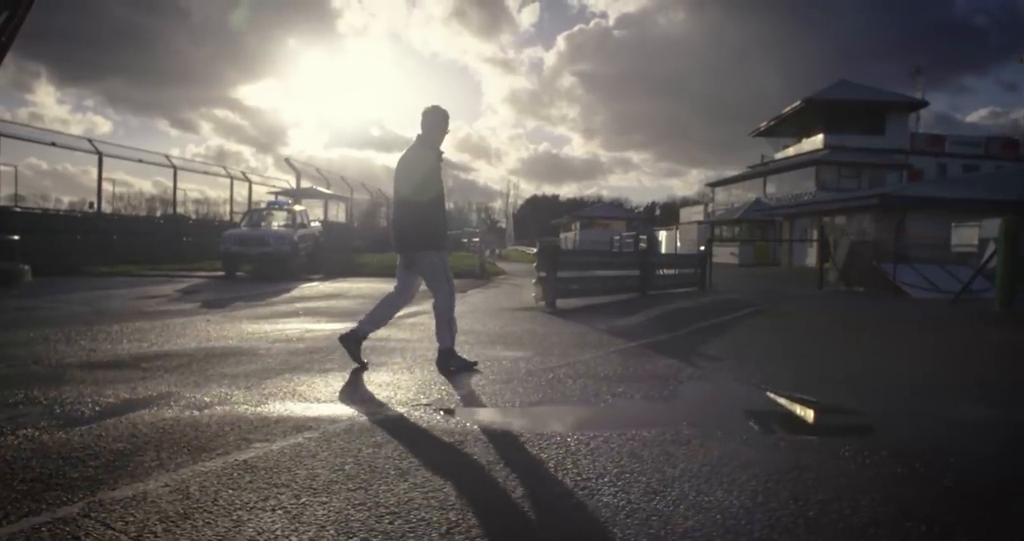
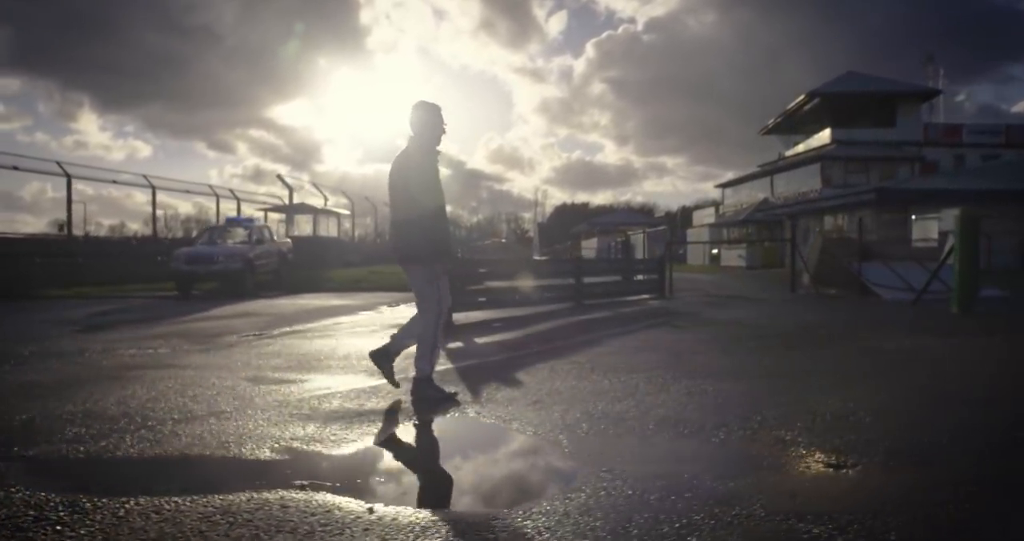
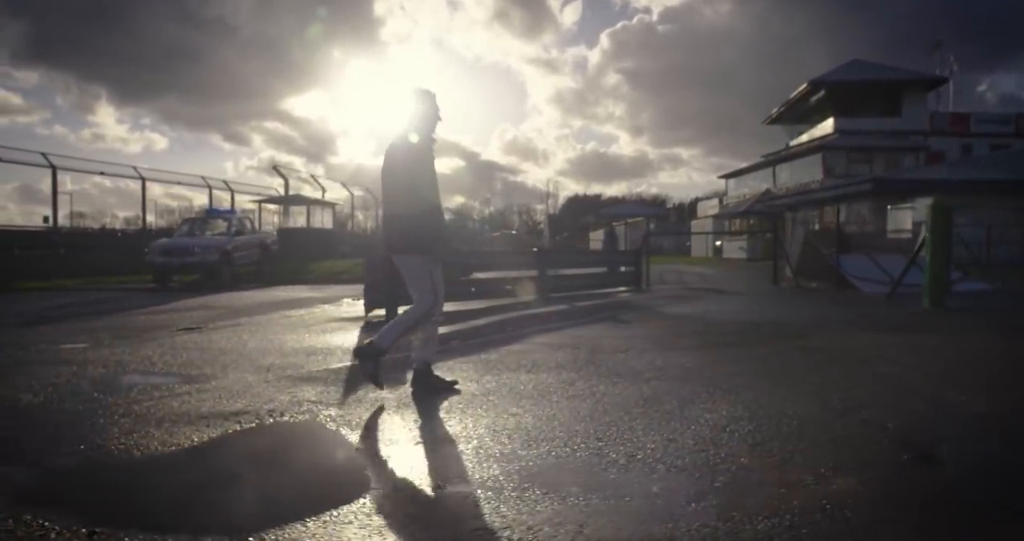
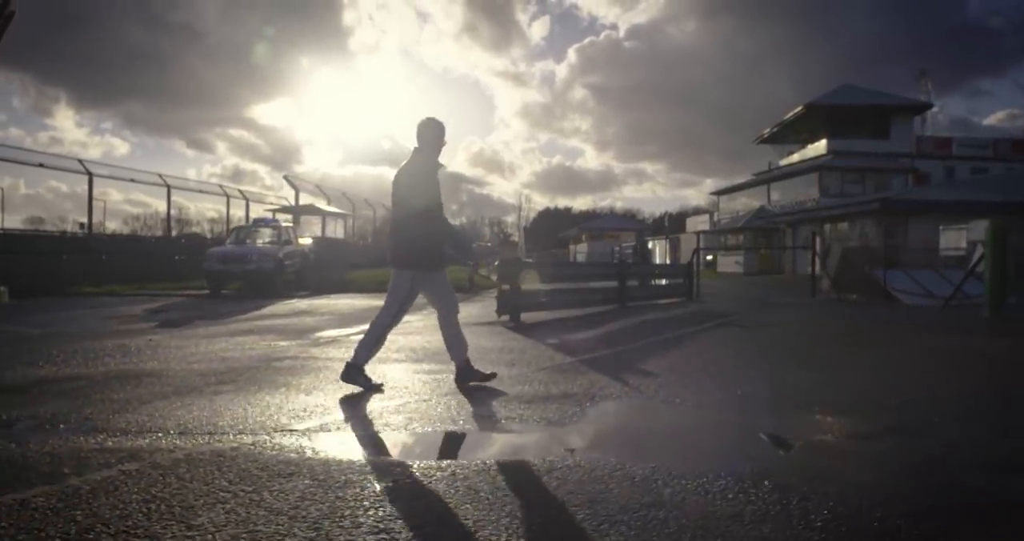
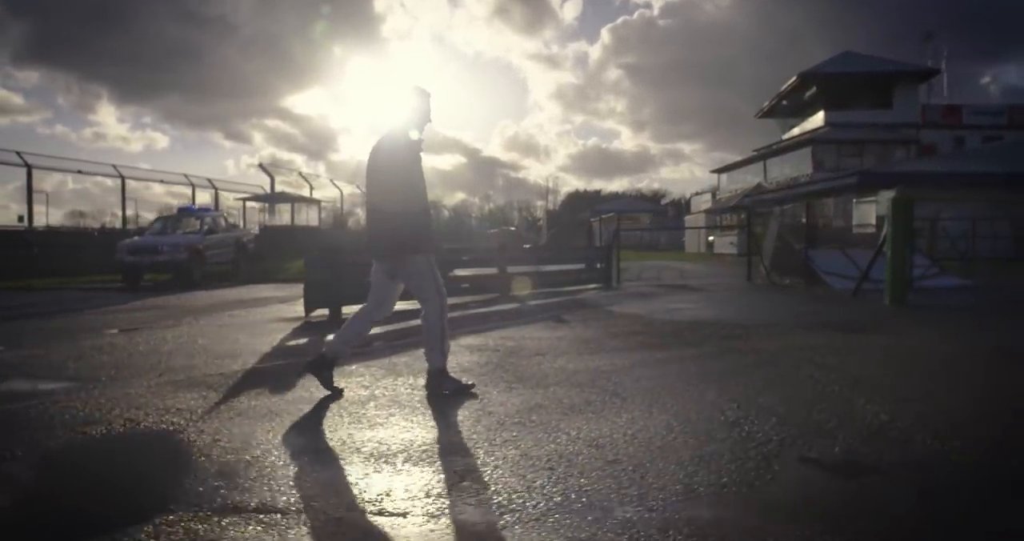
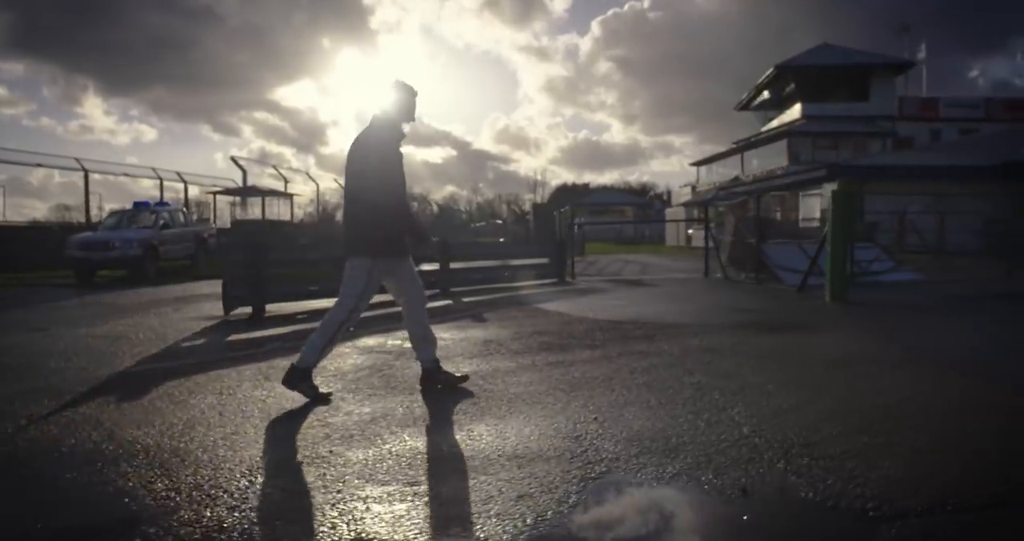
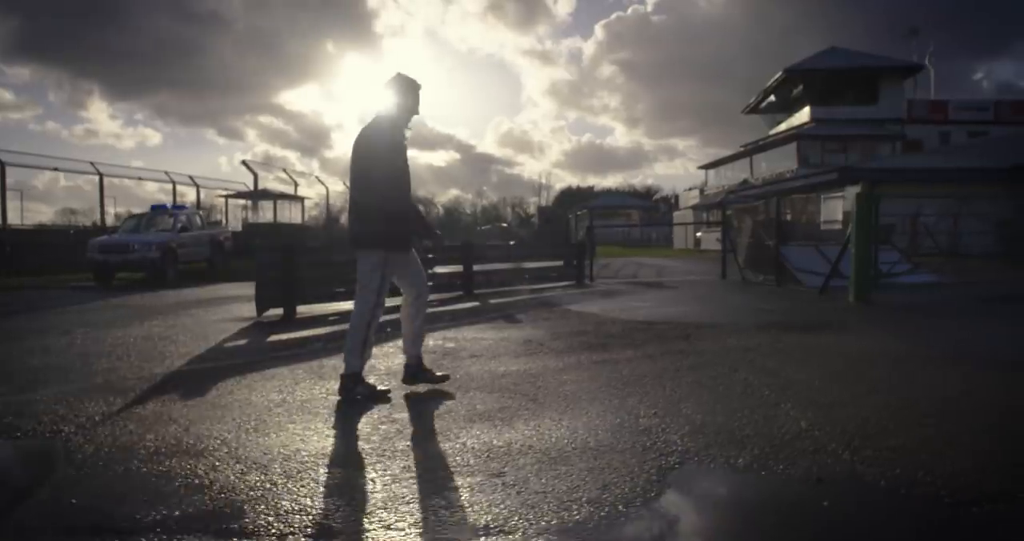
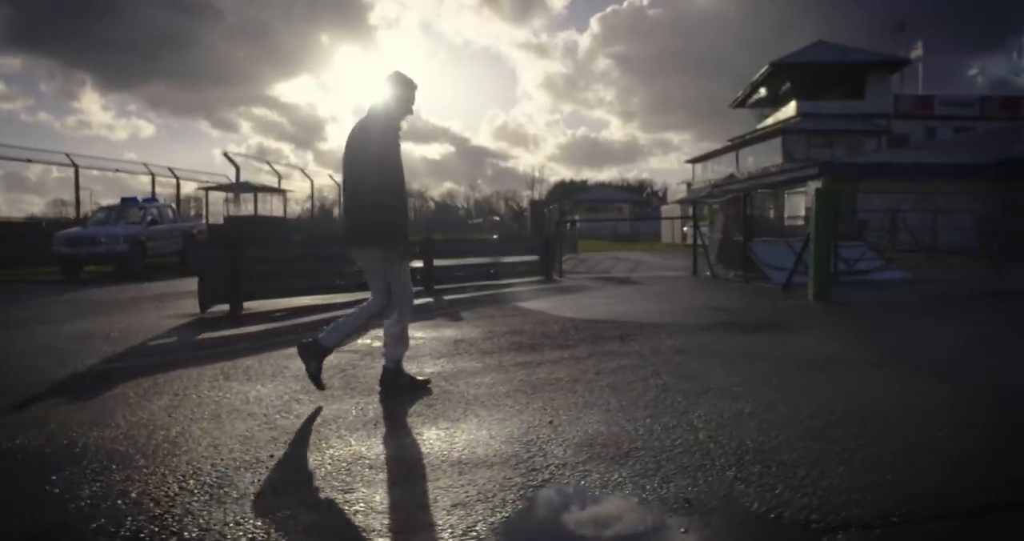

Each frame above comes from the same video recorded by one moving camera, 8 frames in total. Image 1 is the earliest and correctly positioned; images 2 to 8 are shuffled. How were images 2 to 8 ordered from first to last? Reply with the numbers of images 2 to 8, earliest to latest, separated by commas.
4, 2, 3, 5, 7, 6, 8
